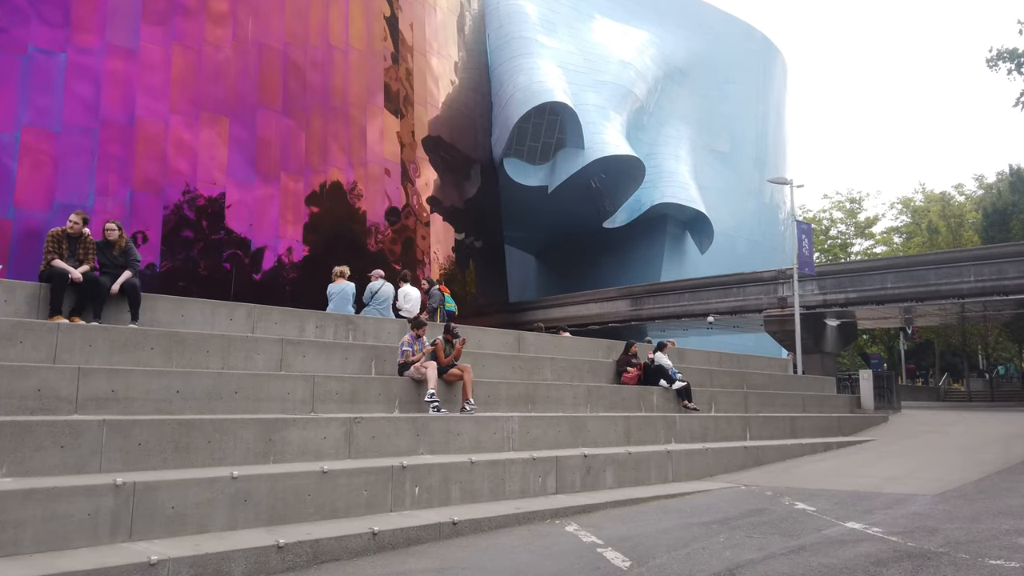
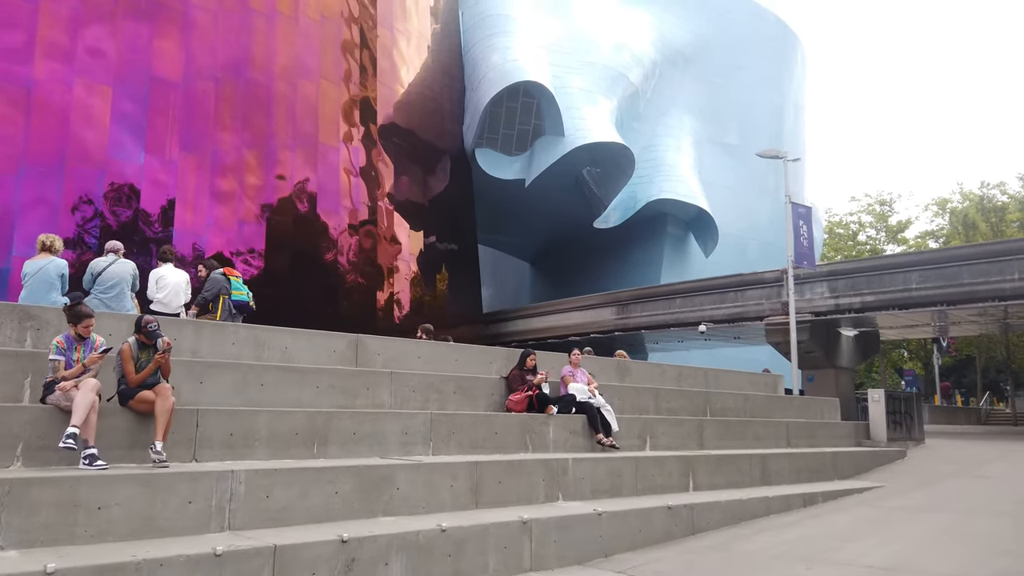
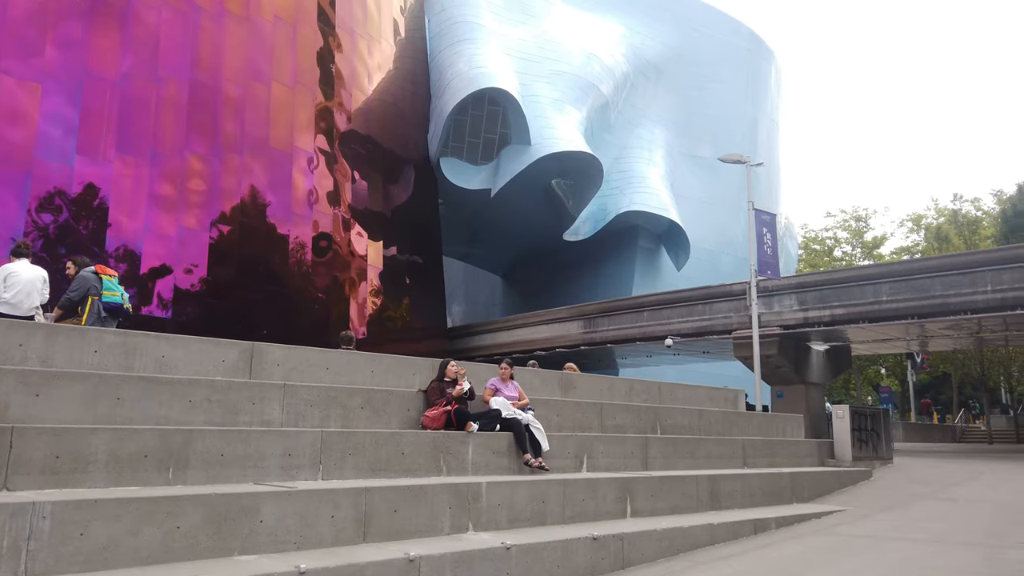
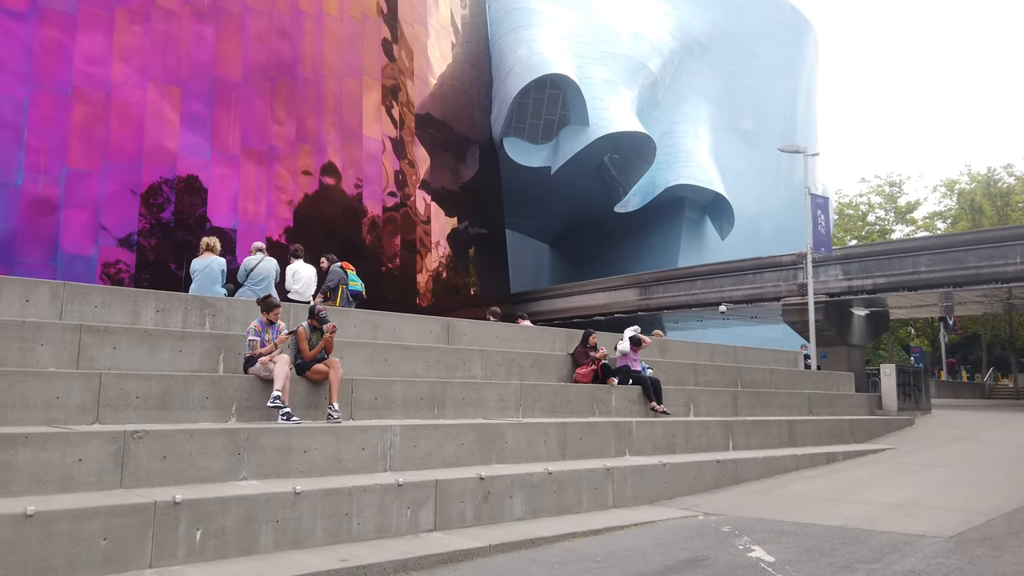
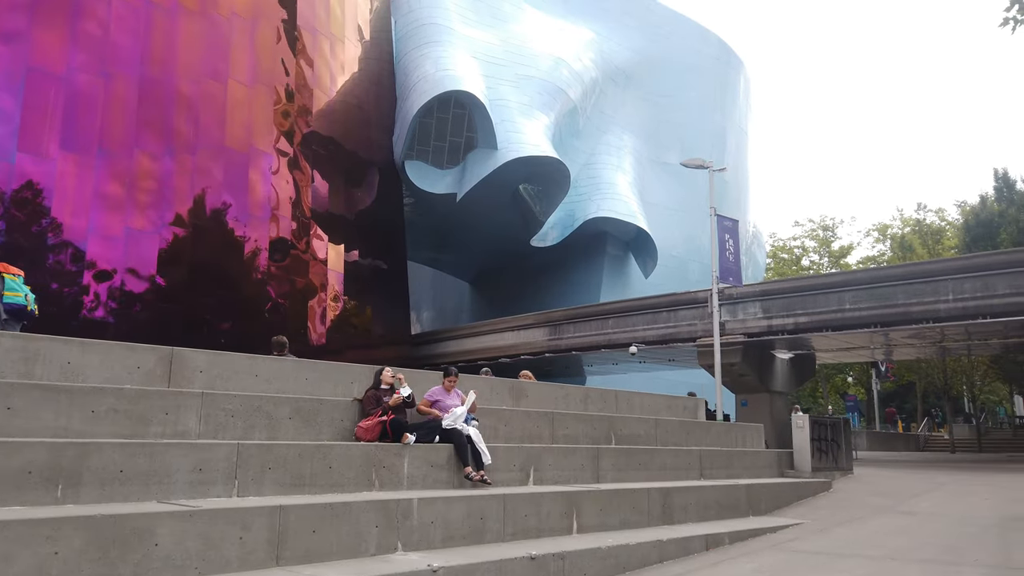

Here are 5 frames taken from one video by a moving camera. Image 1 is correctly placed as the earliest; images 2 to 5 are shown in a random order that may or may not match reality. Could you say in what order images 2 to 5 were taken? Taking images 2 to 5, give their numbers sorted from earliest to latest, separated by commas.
4, 2, 3, 5
